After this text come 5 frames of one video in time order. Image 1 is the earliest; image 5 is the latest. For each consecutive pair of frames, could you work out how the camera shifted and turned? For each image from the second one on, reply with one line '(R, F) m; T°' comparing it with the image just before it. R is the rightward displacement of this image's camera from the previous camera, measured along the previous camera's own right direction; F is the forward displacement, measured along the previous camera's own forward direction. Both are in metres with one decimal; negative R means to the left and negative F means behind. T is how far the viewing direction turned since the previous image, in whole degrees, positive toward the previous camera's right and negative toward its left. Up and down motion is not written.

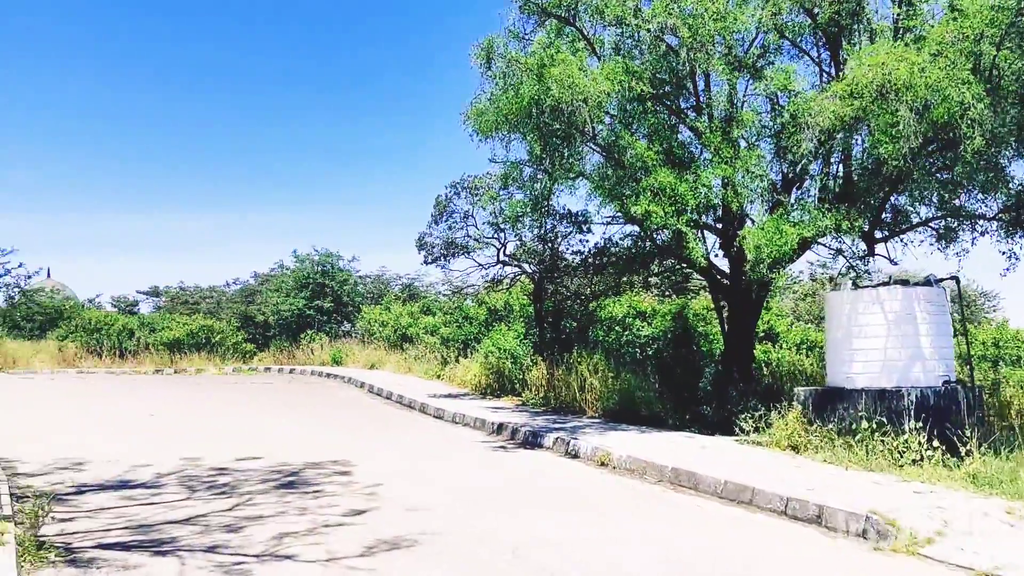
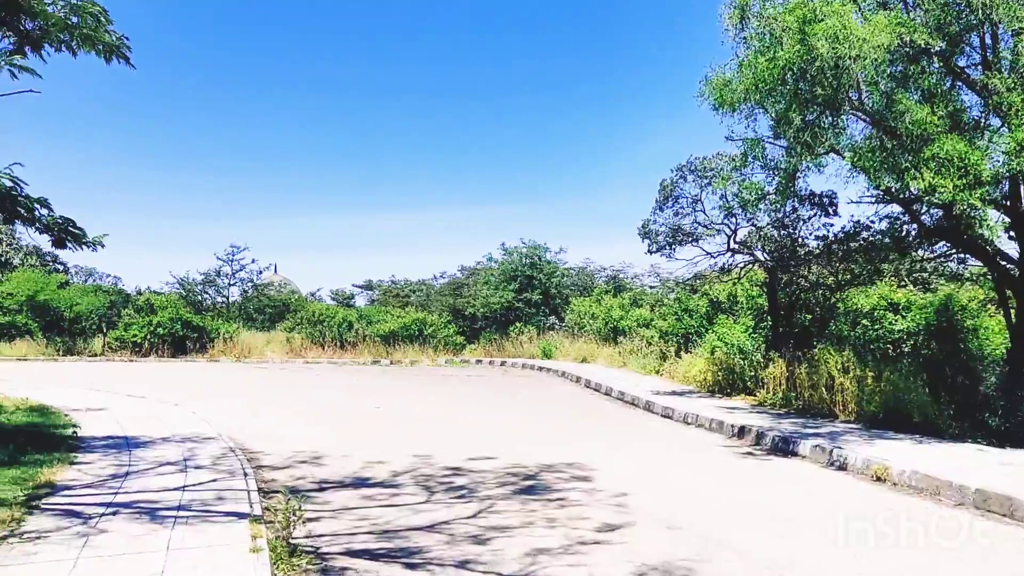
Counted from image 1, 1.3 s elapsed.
(-0.5, +0.7) m; -12°
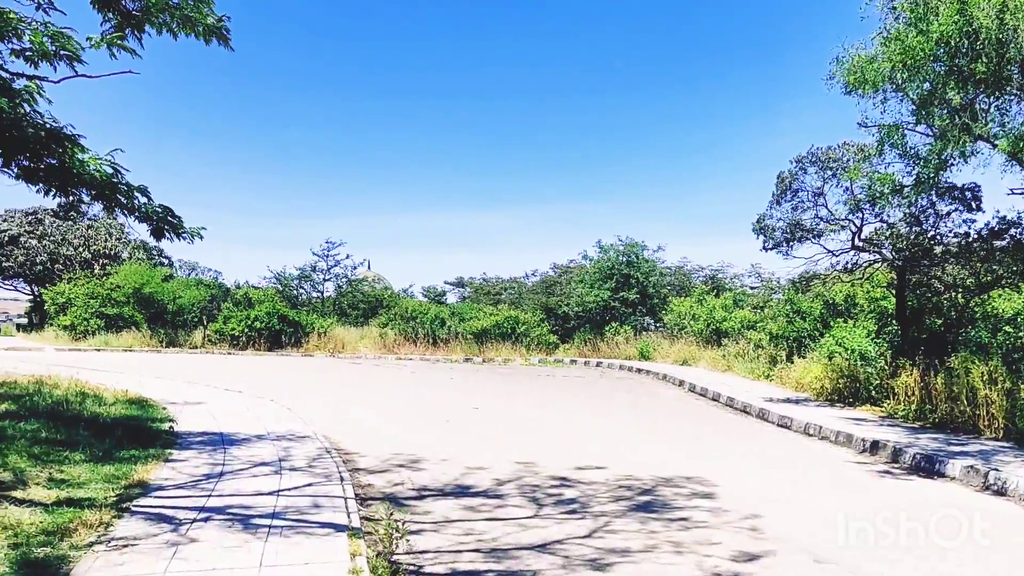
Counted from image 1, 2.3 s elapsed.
(-0.2, +0.6) m; -6°
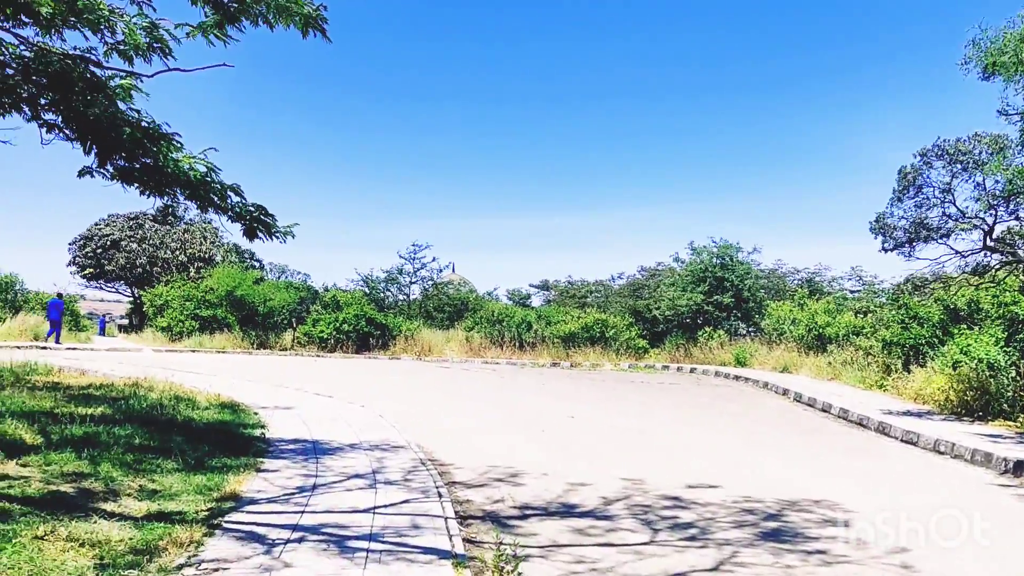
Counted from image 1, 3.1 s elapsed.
(-0.2, +0.5) m; -5°
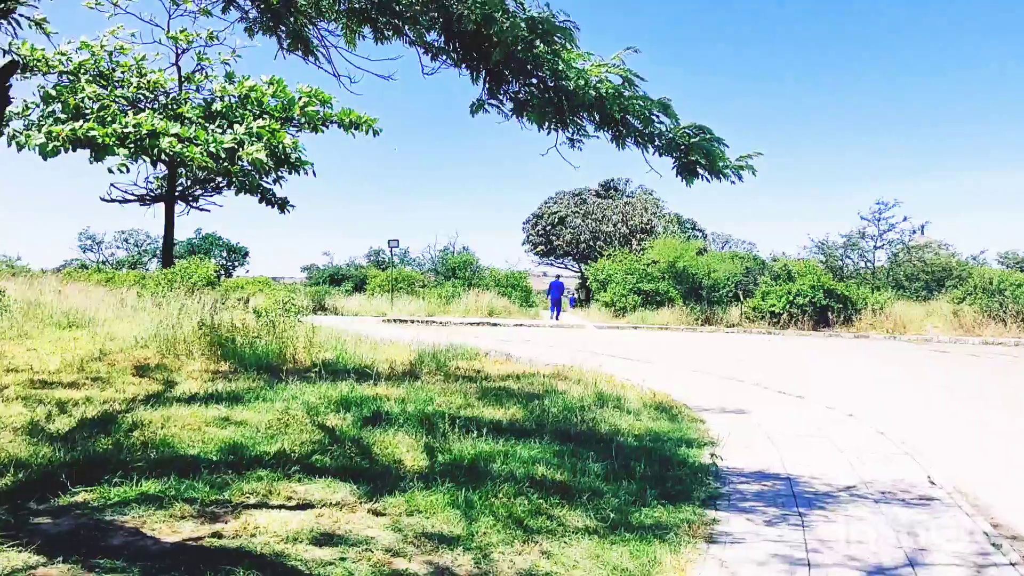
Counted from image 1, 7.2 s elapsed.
(-0.8, +2.7) m; -28°
